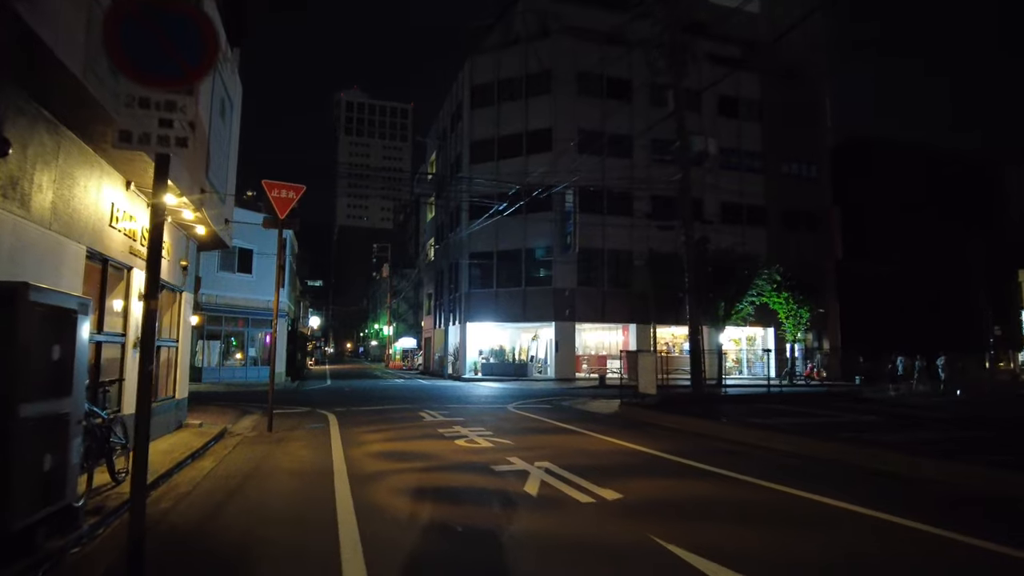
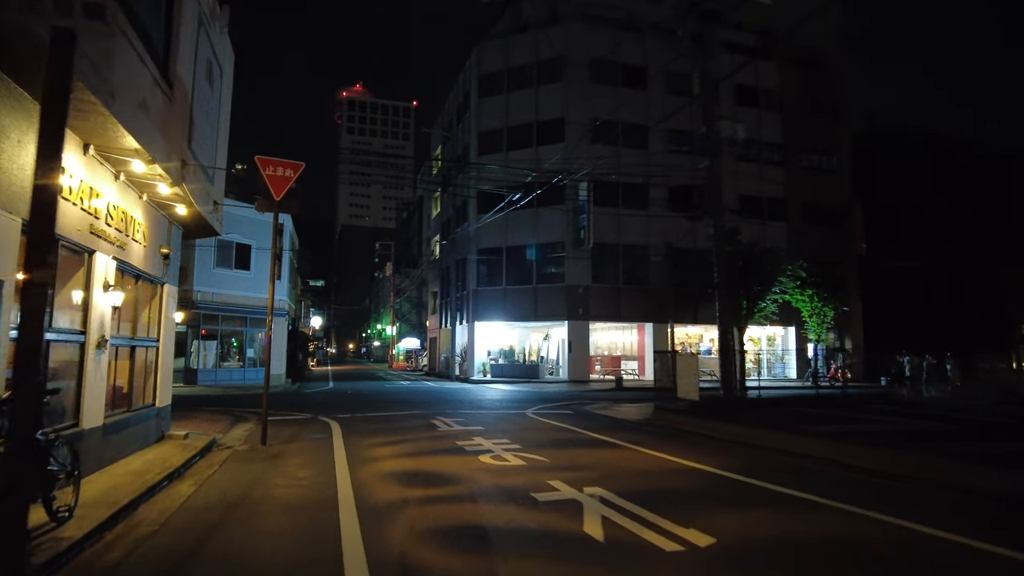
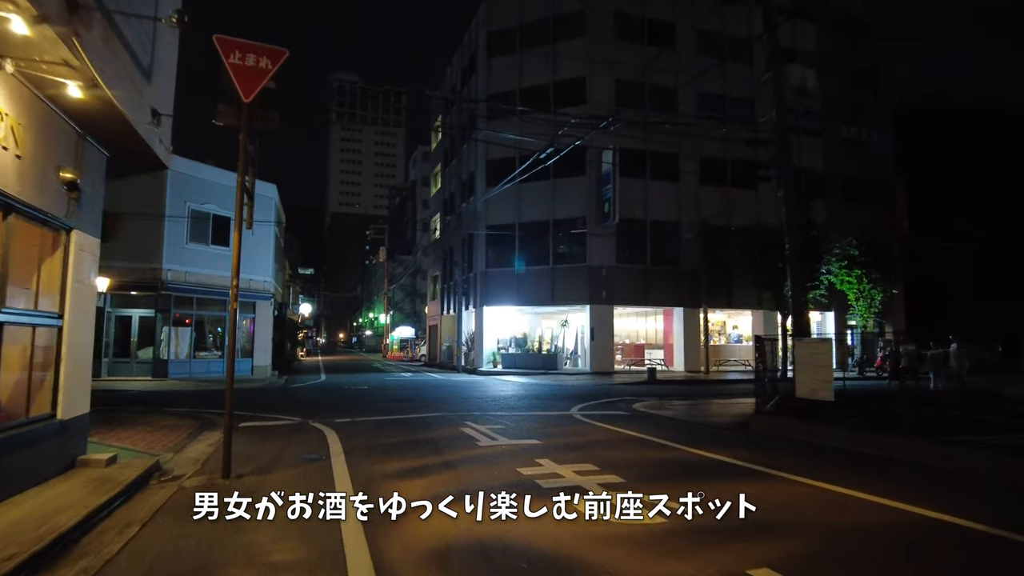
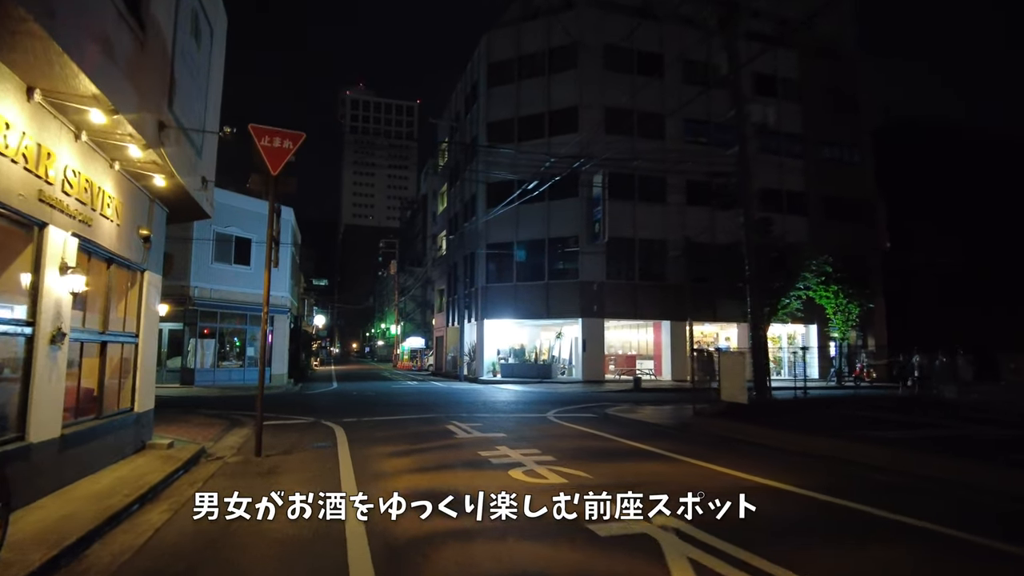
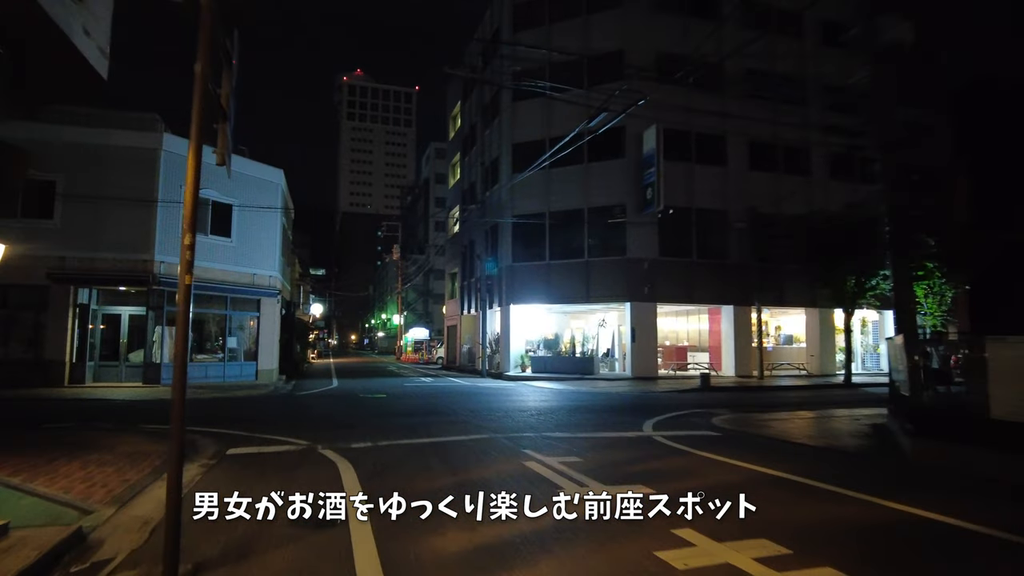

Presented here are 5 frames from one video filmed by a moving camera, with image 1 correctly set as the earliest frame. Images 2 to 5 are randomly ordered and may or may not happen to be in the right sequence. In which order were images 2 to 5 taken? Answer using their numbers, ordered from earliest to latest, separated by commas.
2, 4, 3, 5
